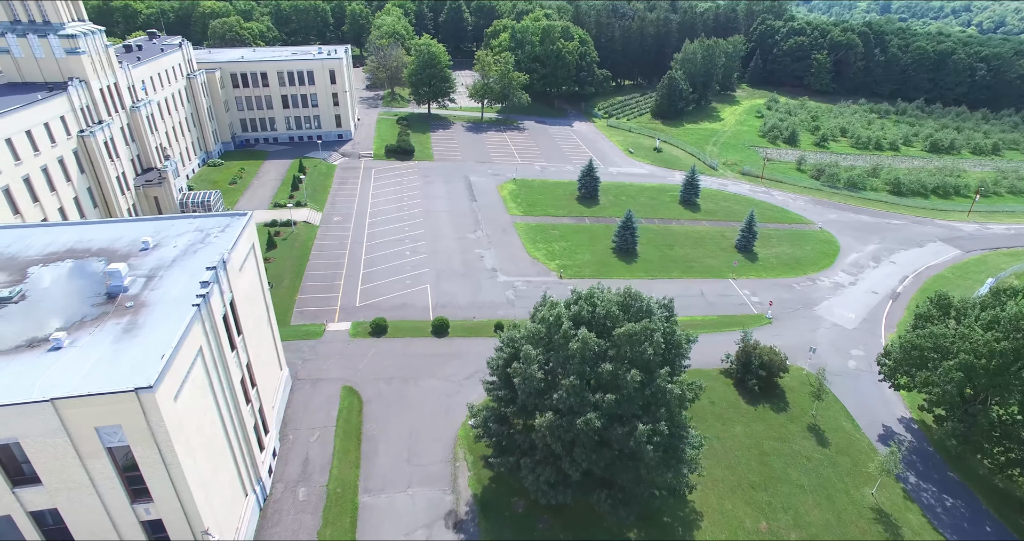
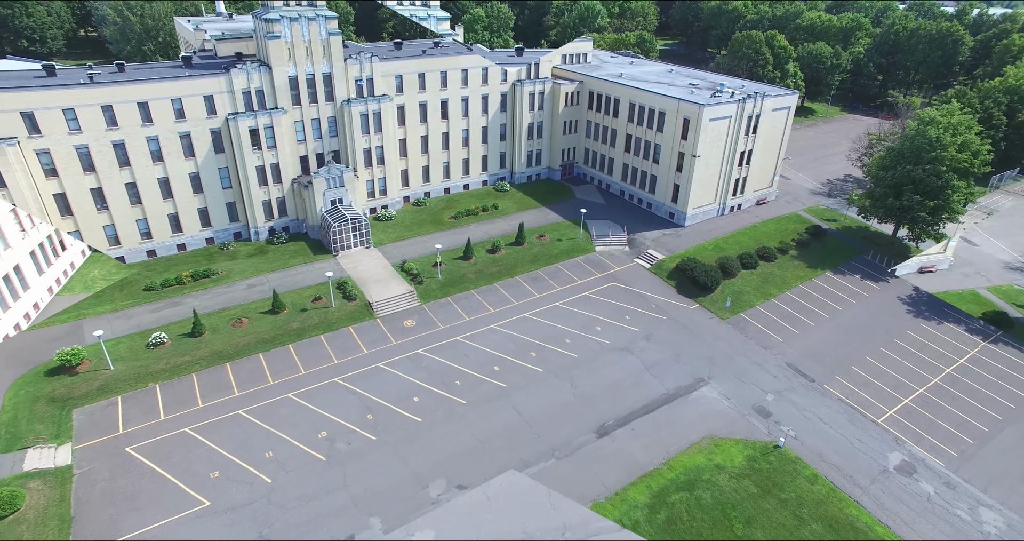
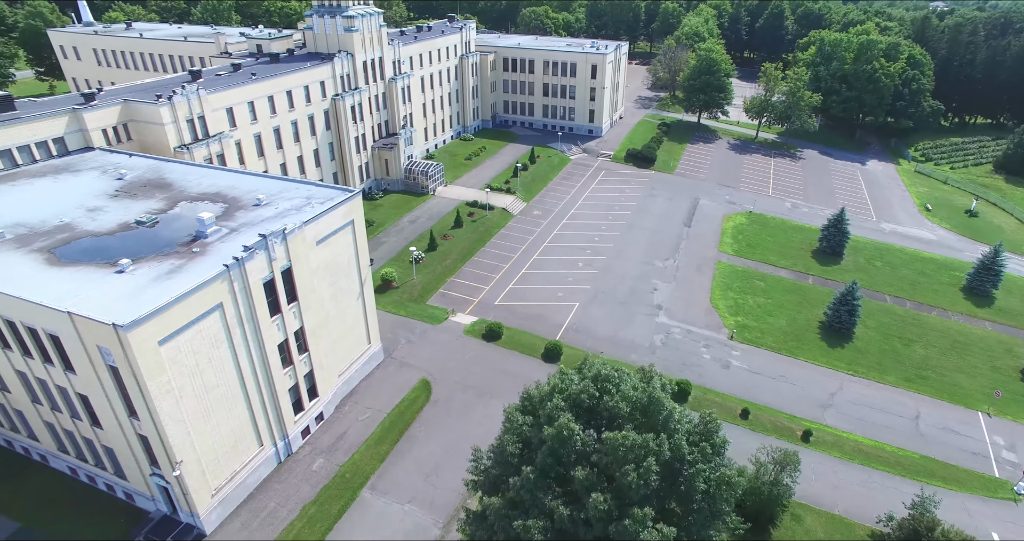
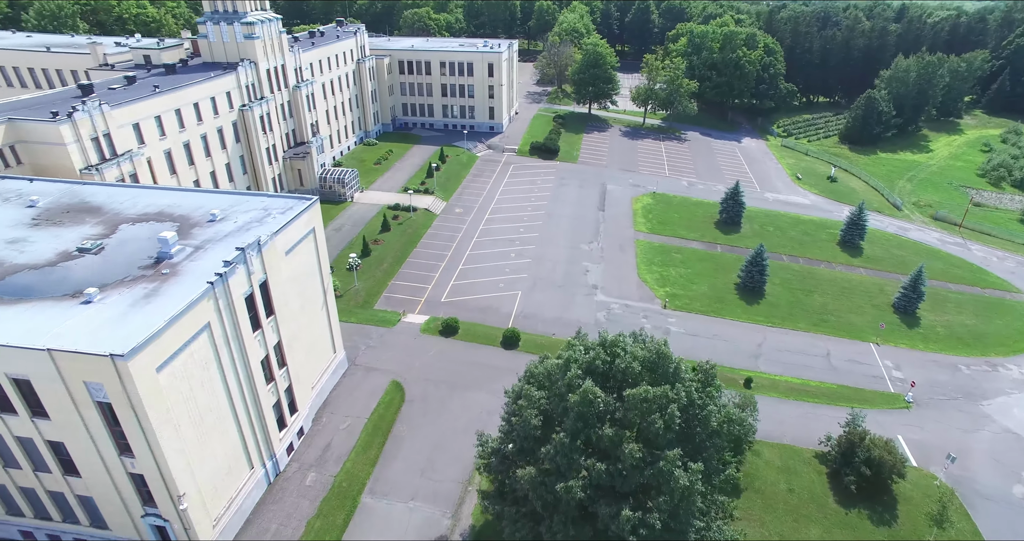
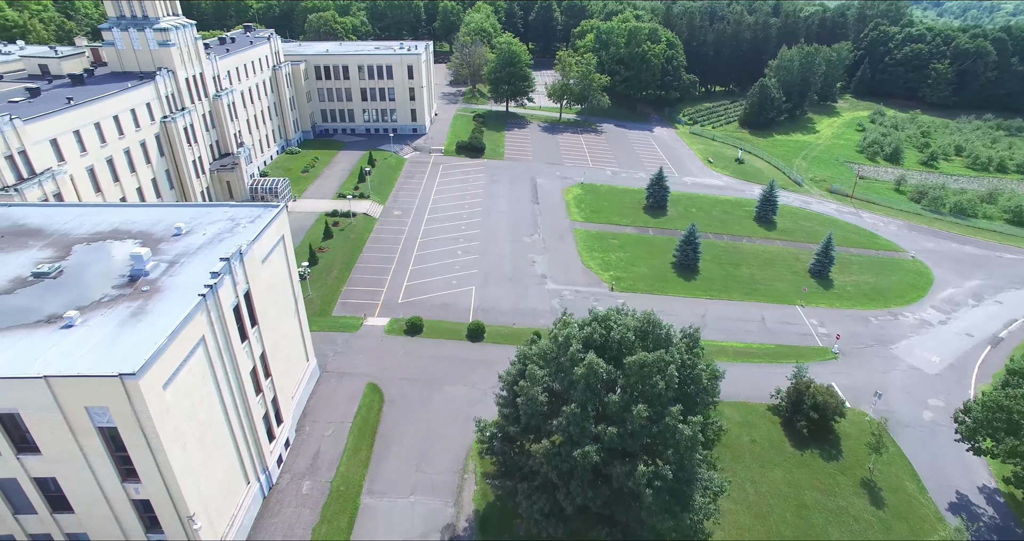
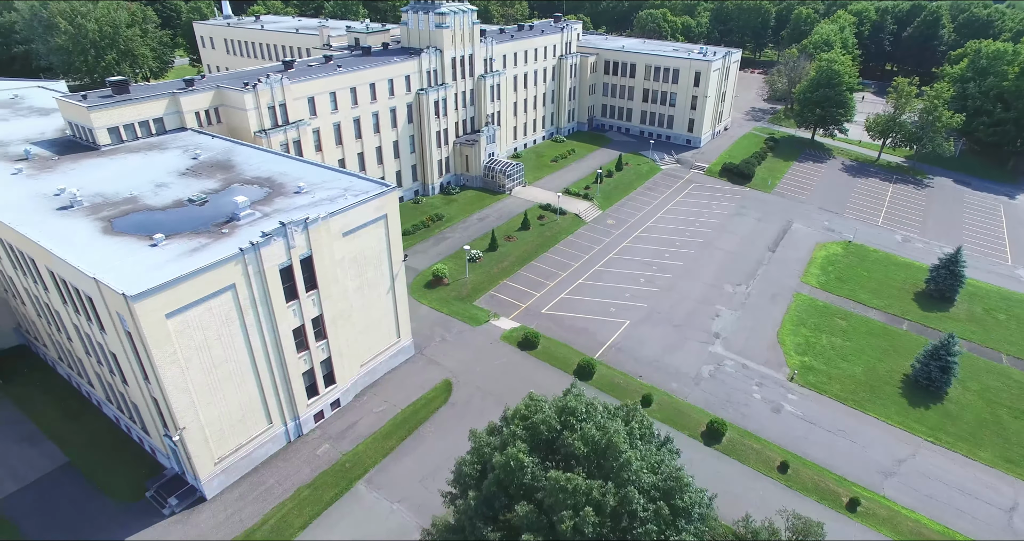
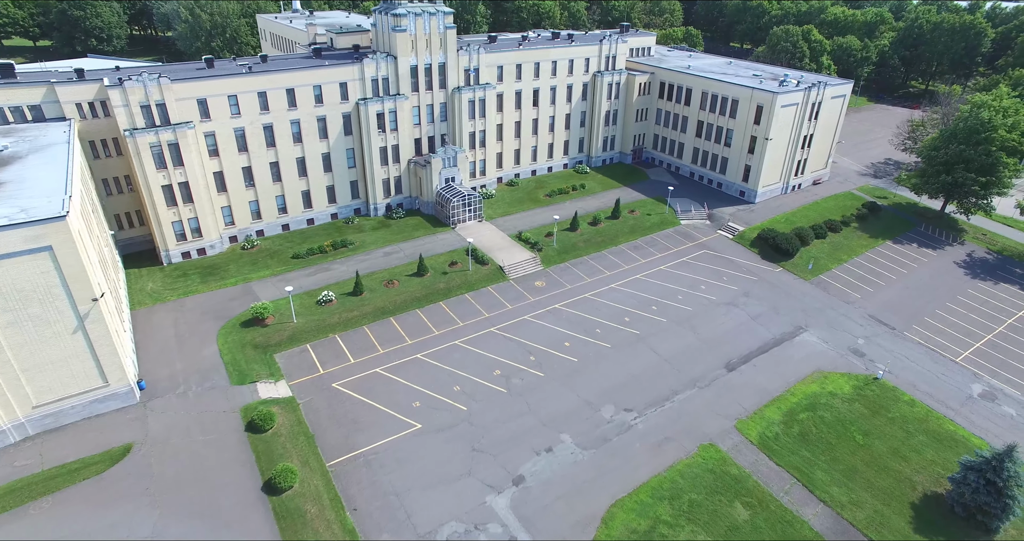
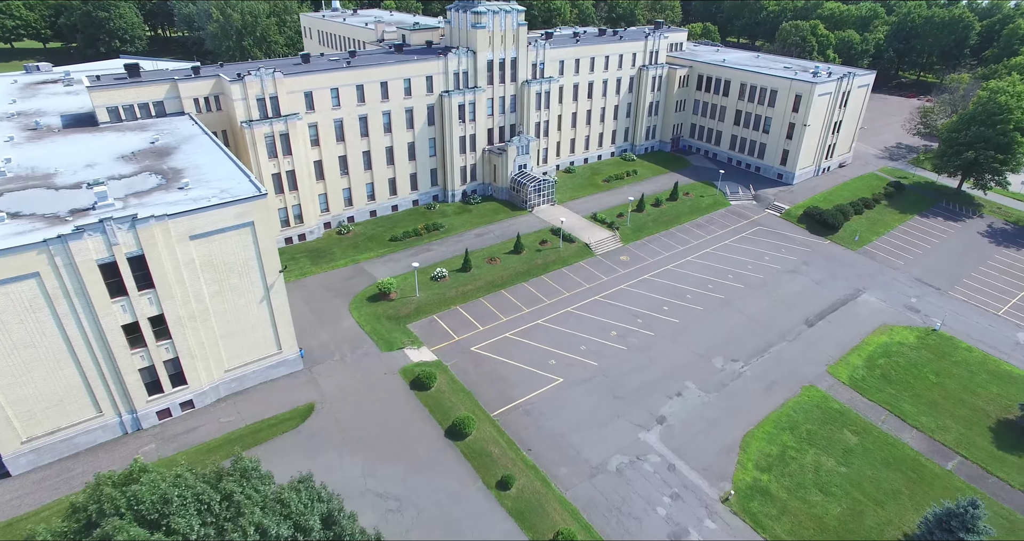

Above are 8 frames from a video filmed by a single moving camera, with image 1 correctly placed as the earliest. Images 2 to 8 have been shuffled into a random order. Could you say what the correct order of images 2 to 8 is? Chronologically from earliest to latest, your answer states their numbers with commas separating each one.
5, 4, 3, 6, 8, 7, 2
